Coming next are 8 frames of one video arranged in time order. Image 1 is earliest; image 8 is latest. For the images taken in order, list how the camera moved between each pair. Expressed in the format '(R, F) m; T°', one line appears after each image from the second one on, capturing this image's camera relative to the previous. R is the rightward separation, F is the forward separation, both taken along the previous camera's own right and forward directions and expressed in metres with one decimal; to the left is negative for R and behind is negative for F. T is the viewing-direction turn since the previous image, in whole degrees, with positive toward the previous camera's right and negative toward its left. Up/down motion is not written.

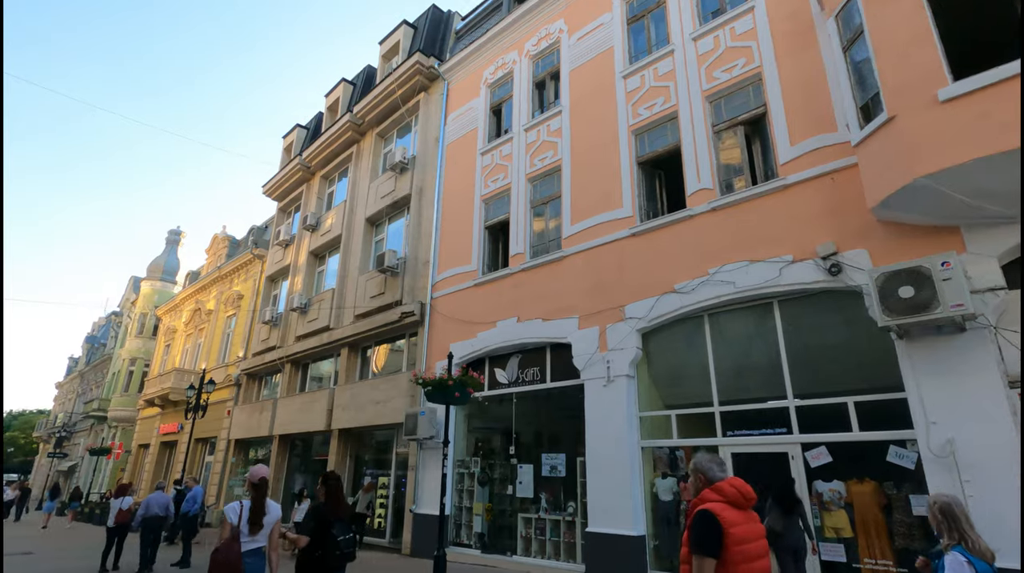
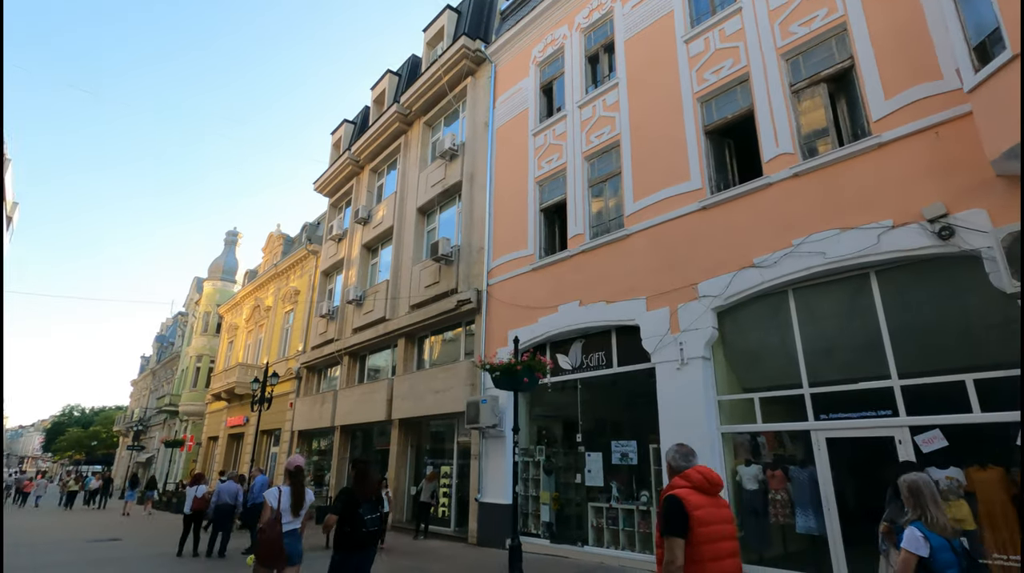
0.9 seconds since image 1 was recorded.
(-0.4, +0.4) m; -5°
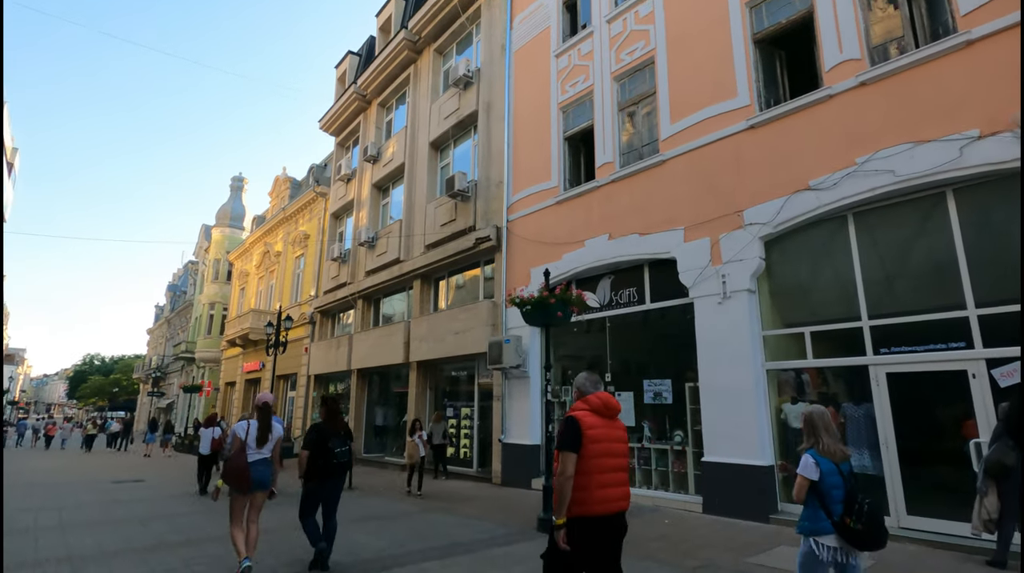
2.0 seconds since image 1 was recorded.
(-0.4, +0.7) m; -1°
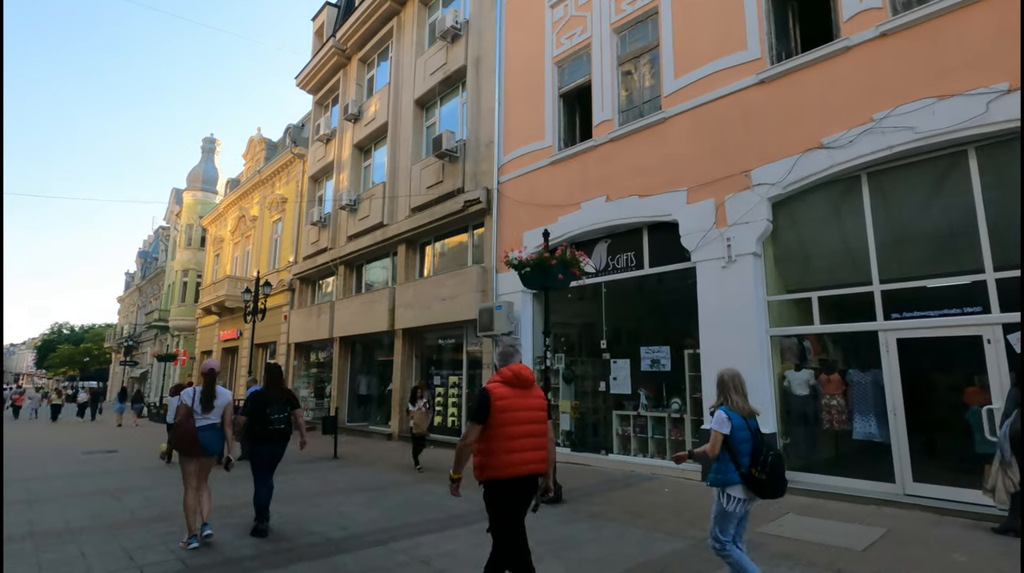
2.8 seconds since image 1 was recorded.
(-0.2, +0.5) m; +2°
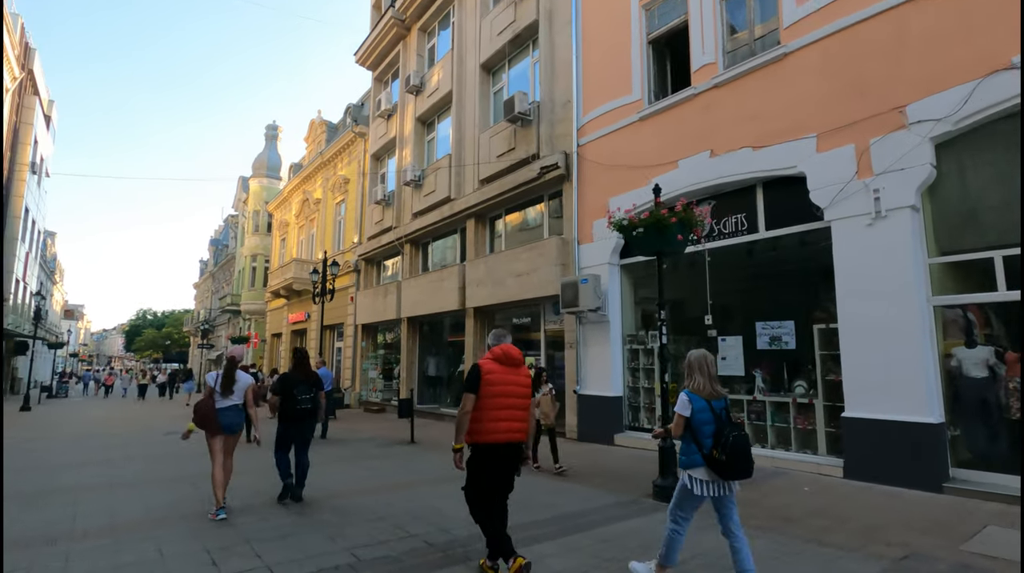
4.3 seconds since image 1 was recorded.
(-0.7, +1.0) m; -6°
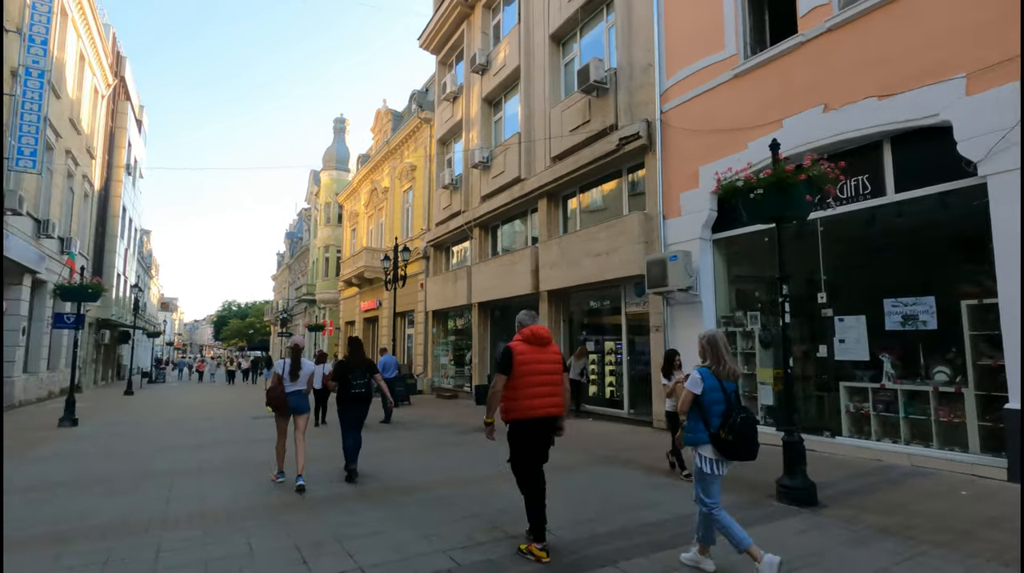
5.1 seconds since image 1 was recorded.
(-0.4, +0.6) m; -7°
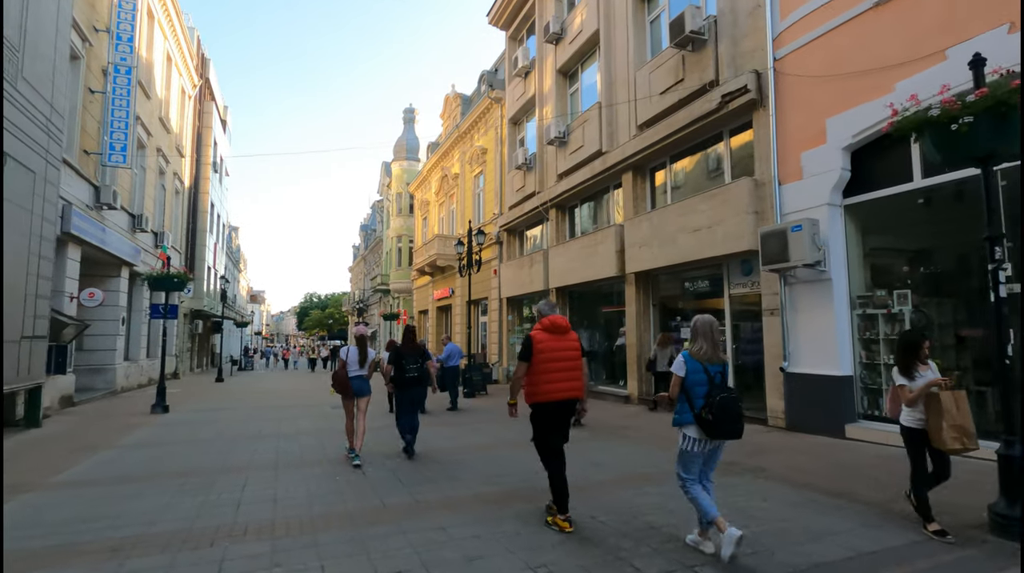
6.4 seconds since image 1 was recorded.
(-0.4, +1.0) m; -7°
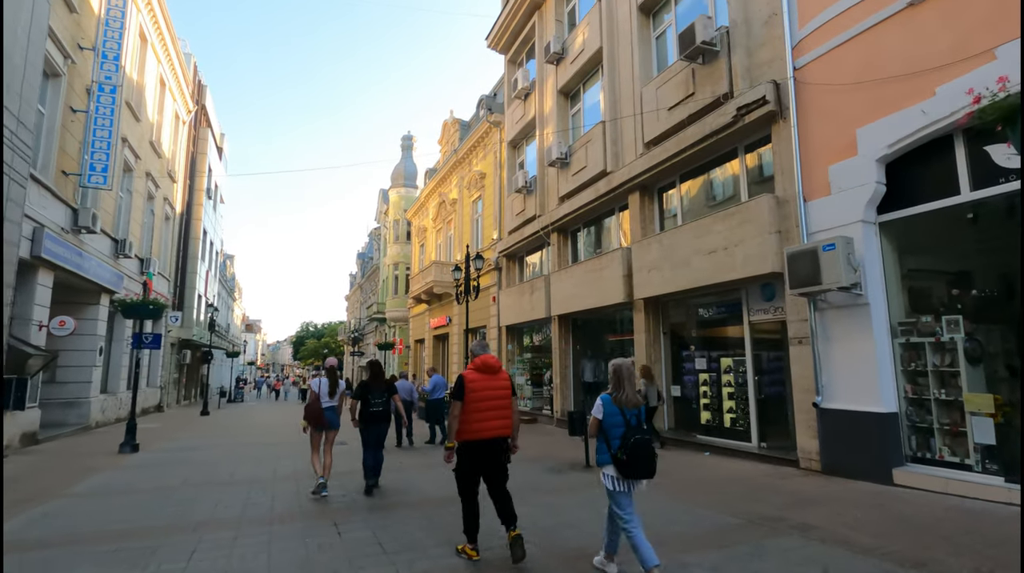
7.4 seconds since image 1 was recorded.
(-0.1, +0.9) m; 0°
